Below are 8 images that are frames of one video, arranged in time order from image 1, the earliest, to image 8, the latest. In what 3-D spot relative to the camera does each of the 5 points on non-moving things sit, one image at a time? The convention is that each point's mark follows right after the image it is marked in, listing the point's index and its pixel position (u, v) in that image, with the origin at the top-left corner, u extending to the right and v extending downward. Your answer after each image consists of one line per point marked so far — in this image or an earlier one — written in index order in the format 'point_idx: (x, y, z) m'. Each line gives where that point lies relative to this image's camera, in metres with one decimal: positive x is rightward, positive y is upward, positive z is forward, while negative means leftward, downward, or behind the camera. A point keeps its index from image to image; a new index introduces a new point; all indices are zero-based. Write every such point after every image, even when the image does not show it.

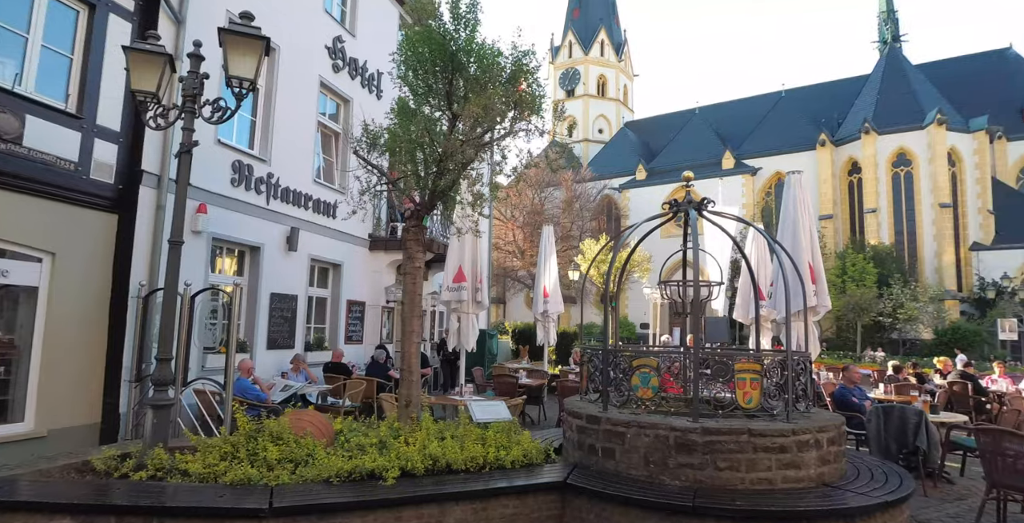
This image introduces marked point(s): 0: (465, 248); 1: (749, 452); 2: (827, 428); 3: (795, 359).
0: (-0.7, +0.2, +10.0) m
1: (+2.0, -1.6, +5.0) m
2: (+2.8, -1.5, +5.3) m
3: (+2.6, -0.9, +5.6) m
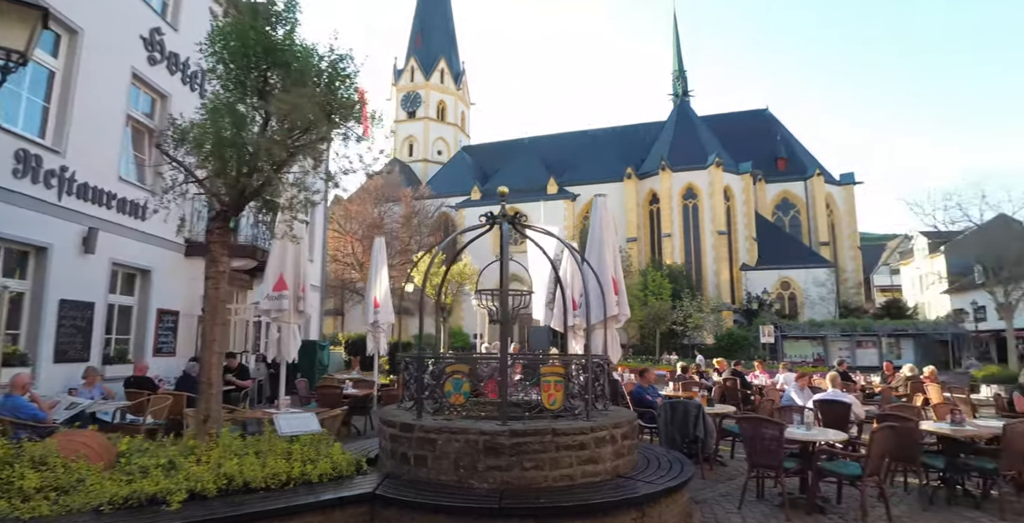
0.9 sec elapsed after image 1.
0: (-3.6, +0.1, +9.4) m
1: (+0.4, -1.7, +5.3) m
2: (+1.1, -1.6, +5.8) m
3: (+0.8, -1.0, +6.0) m
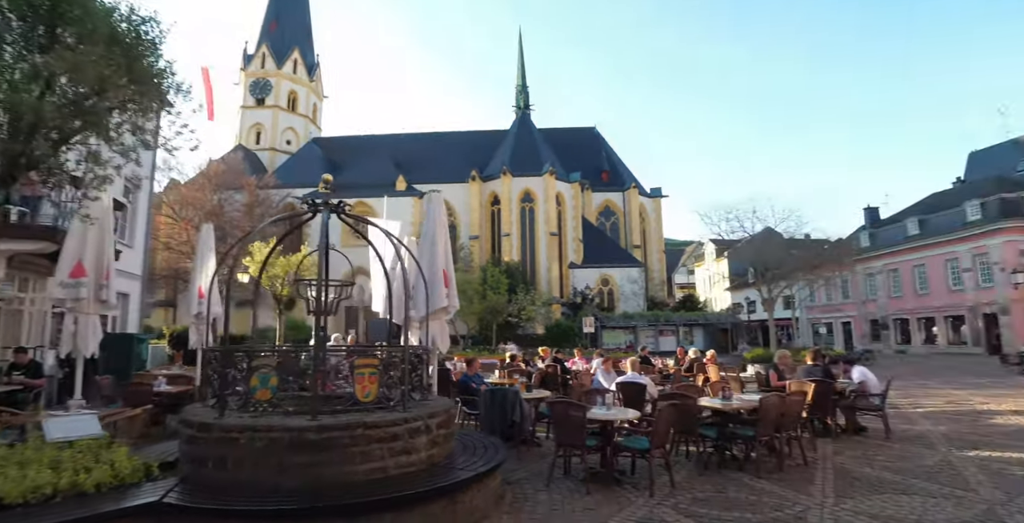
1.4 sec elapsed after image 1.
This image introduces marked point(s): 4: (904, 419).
0: (-6.1, +0.2, +8.4) m
1: (-1.3, -1.6, +5.3) m
2: (-0.8, -1.5, +6.0) m
3: (-1.0, -1.0, +6.1) m
4: (+6.6, -2.7, +10.2) m
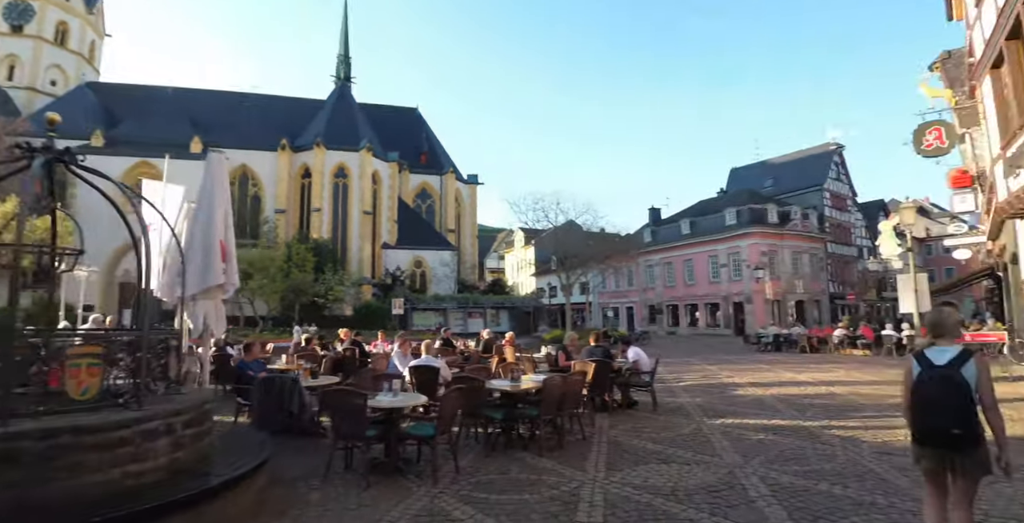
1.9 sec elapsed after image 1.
0: (-8.6, +0.7, +5.8) m
1: (-3.2, -1.4, +4.3) m
2: (-2.8, -1.3, +5.1) m
3: (-3.1, -0.7, +5.2) m
4: (+2.9, -2.5, +11.3) m
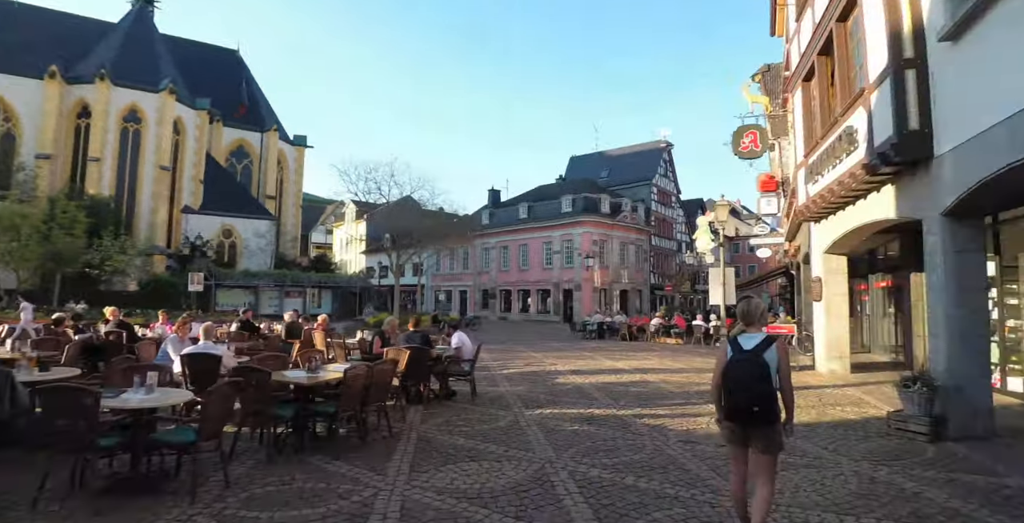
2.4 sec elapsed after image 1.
0: (-10.0, +1.3, +2.6) m
1: (-4.5, -1.0, +2.5) m
2: (-4.4, -0.9, +3.4) m
3: (-4.6, -0.3, +3.3) m
4: (-0.4, -2.2, +10.9) m
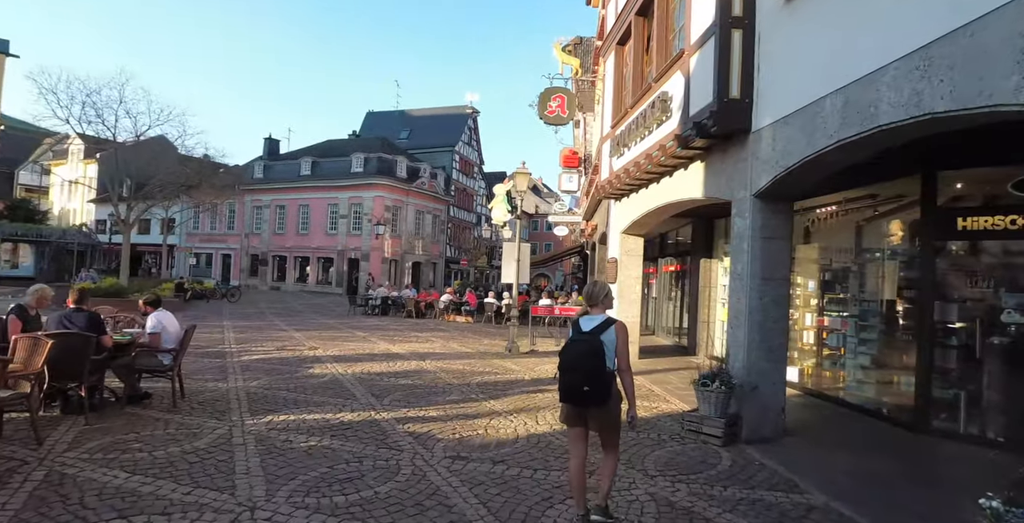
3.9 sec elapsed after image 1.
0: (-10.2, +2.0, -2.8) m
1: (-5.2, -0.6, -1.0) m
2: (-5.3, -0.5, -0.2) m
3: (-5.5, +0.1, -0.3) m
4: (-4.1, -1.6, +8.2) m
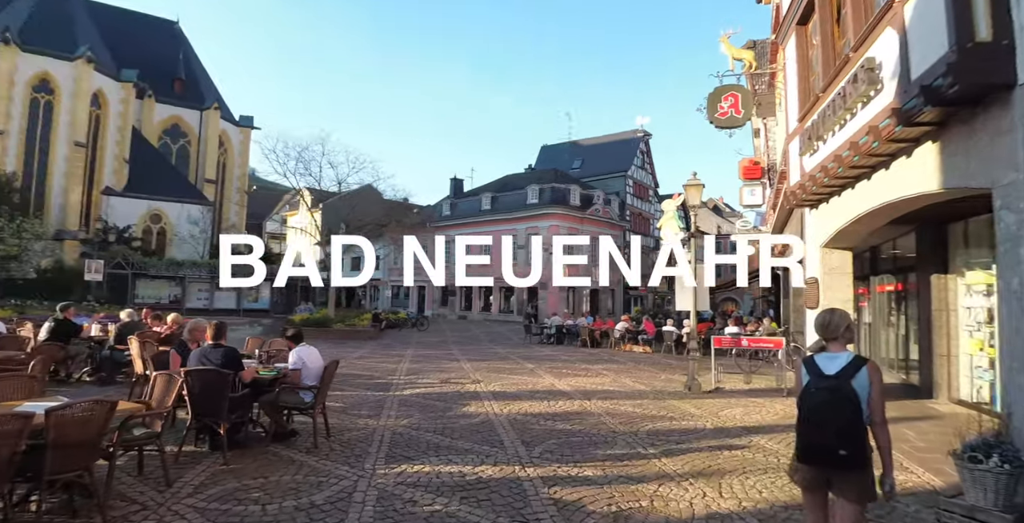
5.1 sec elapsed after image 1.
0: (-11.2, +1.8, -0.6) m
1: (-5.8, -0.8, -0.5) m
2: (-5.6, -0.7, +0.4) m
3: (-5.9, 0.0, +0.3) m
4: (-1.9, -2.0, +7.9) m
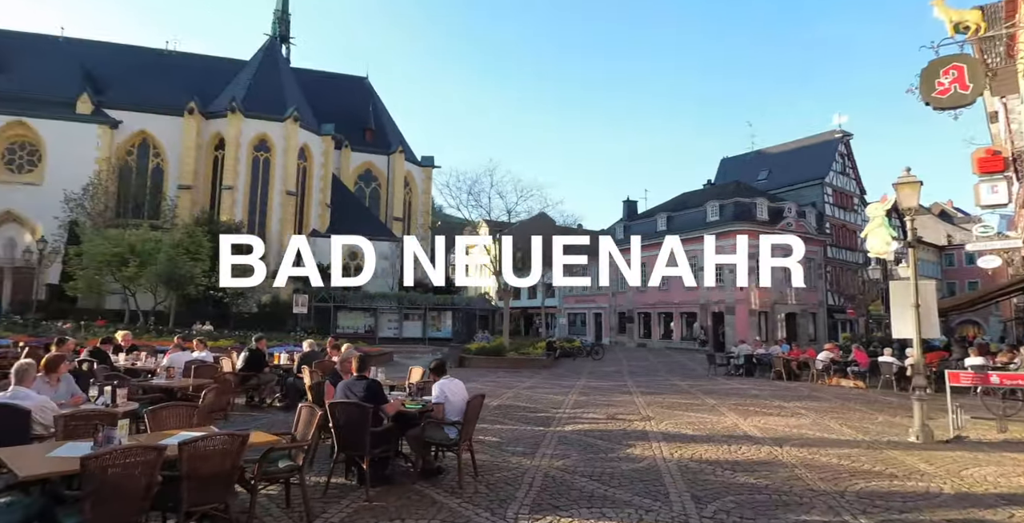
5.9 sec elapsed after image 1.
0: (-11.4, +1.3, +2.2) m
1: (-6.1, -0.9, +0.6) m
2: (-5.7, -0.9, +1.4) m
3: (-6.0, -0.3, +1.4) m
4: (+0.1, -2.3, +7.4) m
